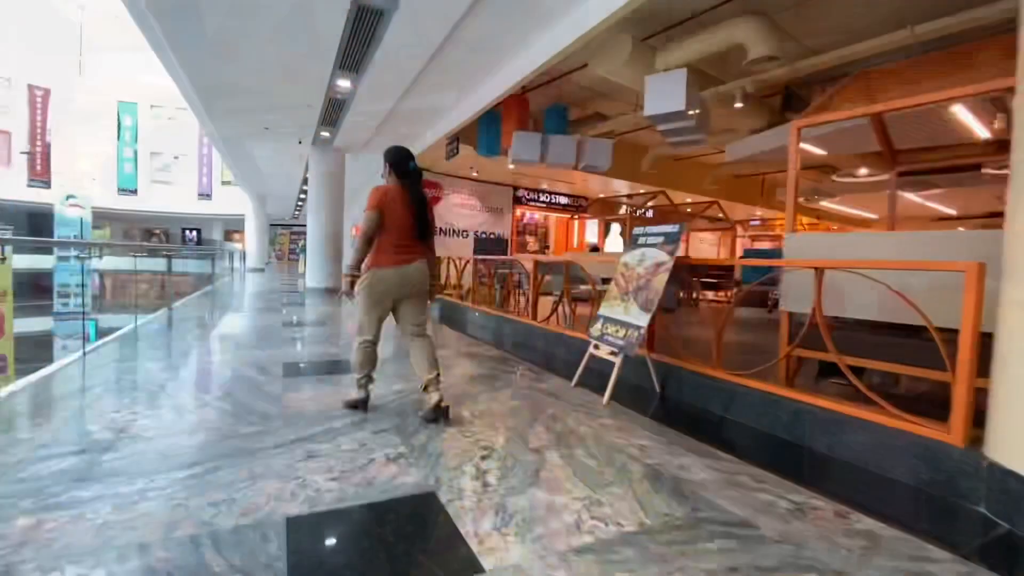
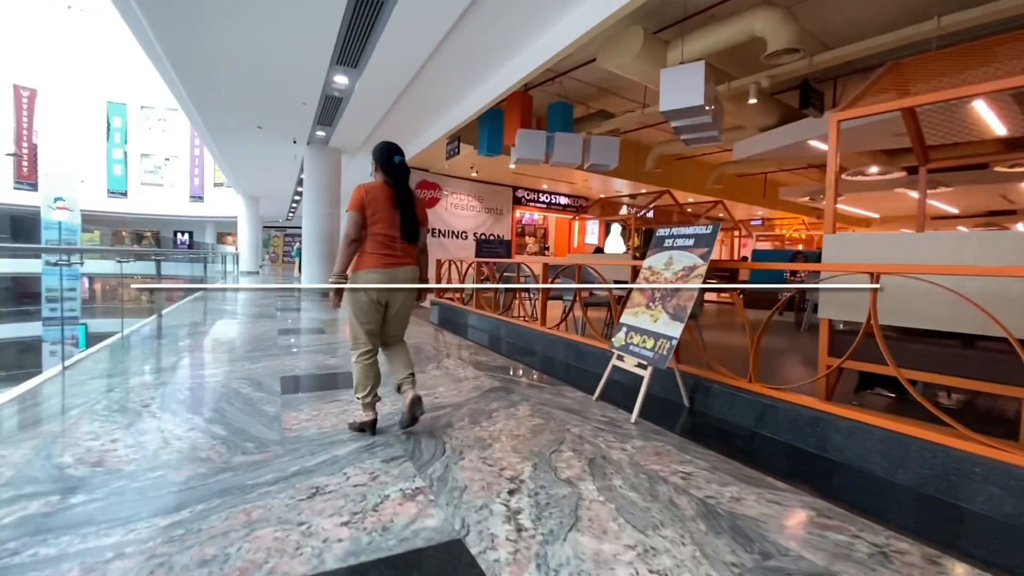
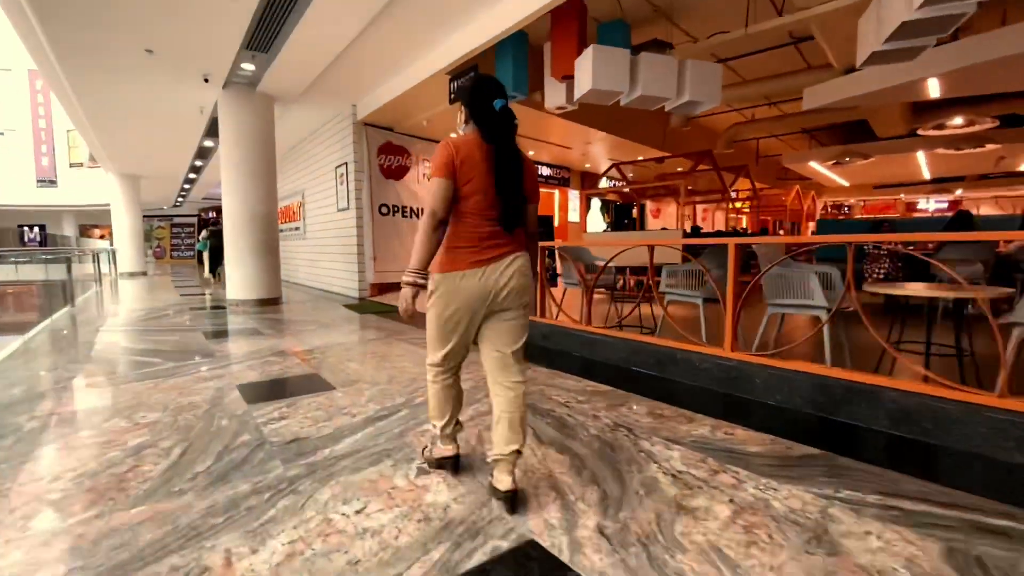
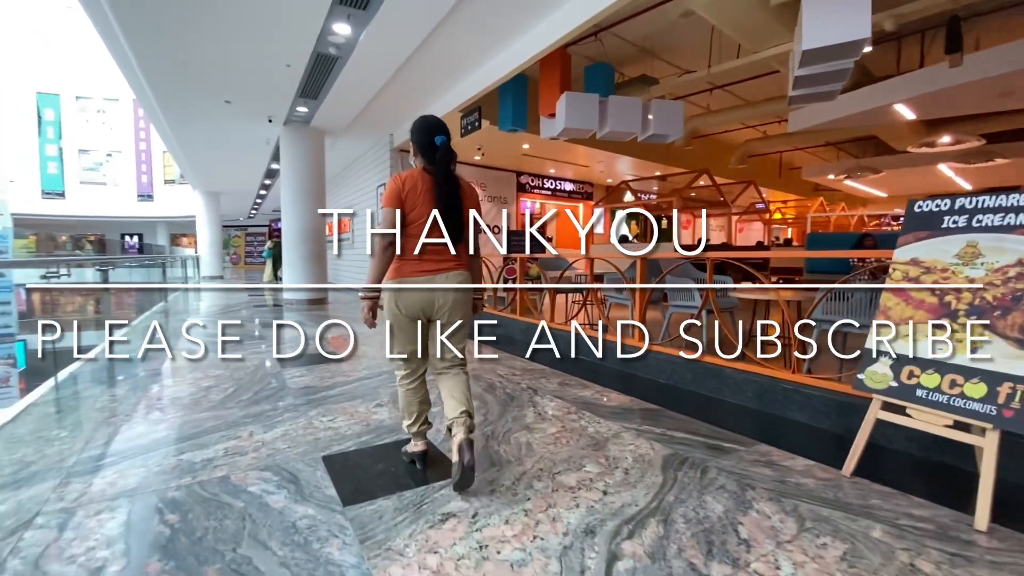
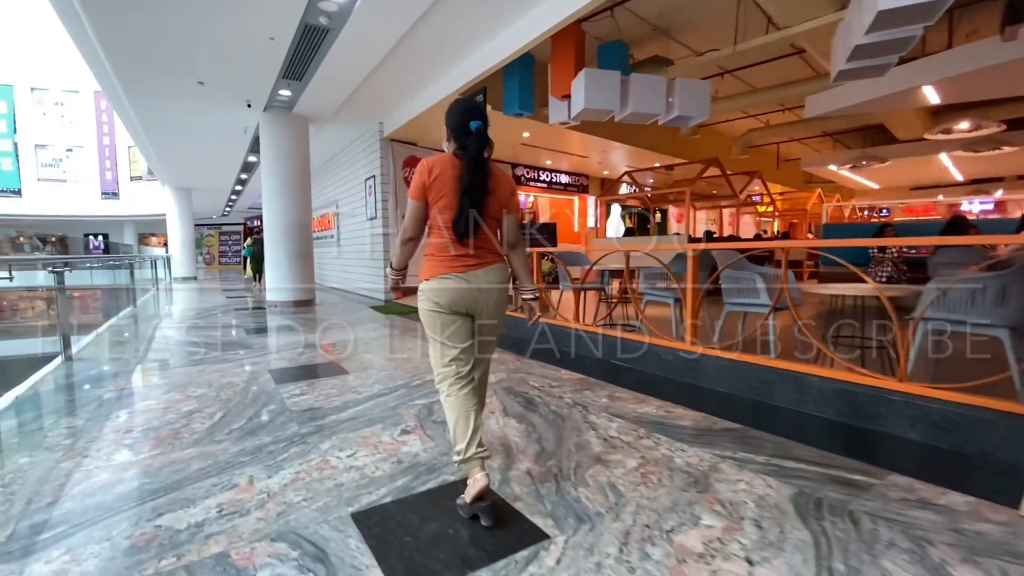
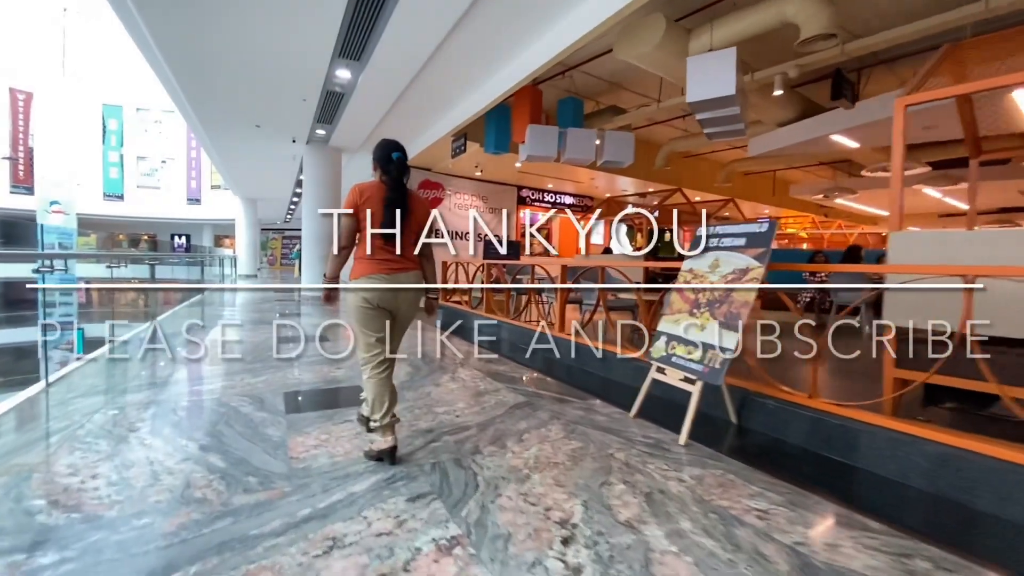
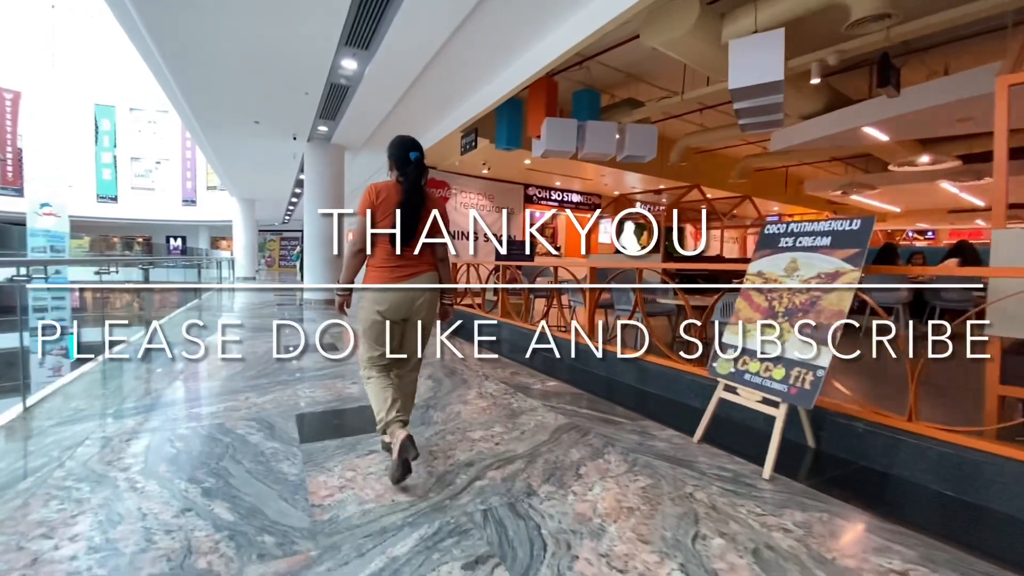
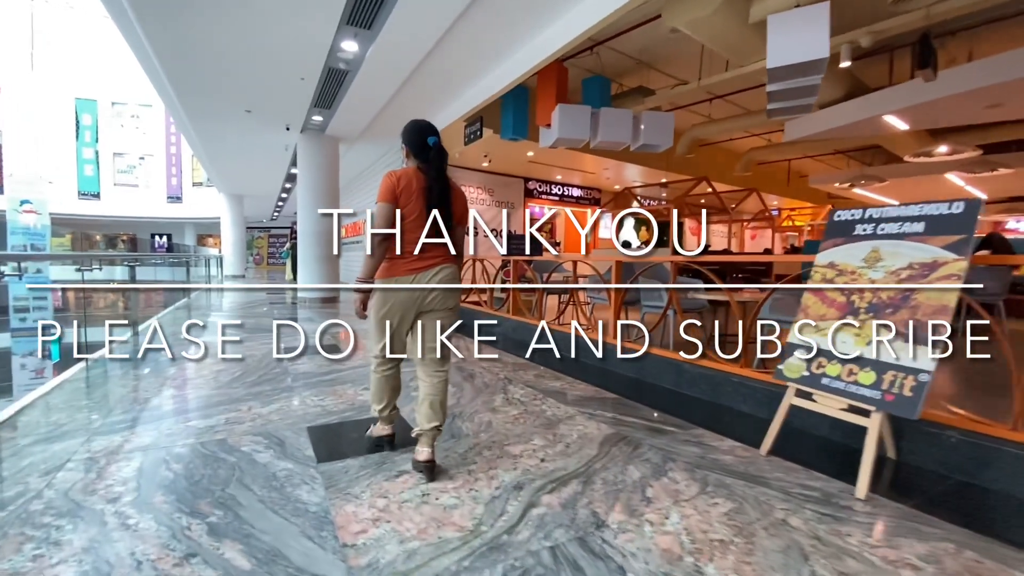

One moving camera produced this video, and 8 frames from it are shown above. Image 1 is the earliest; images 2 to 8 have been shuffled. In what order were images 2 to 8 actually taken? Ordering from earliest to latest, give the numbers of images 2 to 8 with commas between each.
2, 6, 7, 8, 4, 5, 3
